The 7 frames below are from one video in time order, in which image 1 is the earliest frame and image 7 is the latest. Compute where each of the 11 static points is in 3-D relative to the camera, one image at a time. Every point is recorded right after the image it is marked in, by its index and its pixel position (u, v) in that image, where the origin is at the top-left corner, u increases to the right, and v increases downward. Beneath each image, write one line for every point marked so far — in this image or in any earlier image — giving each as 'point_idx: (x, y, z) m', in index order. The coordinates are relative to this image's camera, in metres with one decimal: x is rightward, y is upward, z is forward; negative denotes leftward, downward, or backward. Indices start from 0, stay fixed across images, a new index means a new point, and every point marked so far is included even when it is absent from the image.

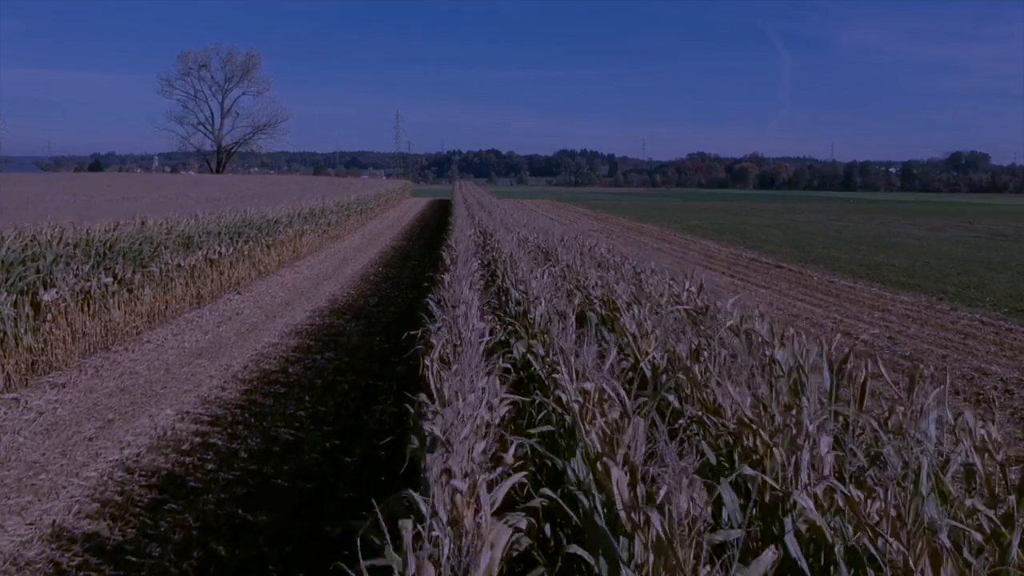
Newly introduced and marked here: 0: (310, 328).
0: (-2.9, -0.6, +11.9) m
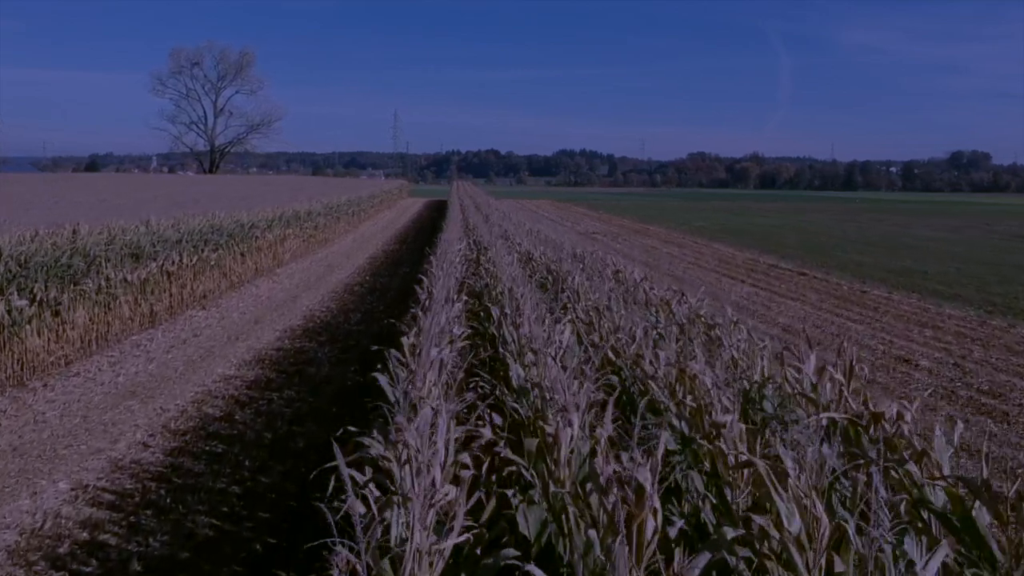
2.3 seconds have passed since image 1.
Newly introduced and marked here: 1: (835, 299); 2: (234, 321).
0: (-2.9, -0.8, +10.2) m
1: (+6.0, -0.2, +15.8) m
2: (-4.1, -0.5, +12.6) m
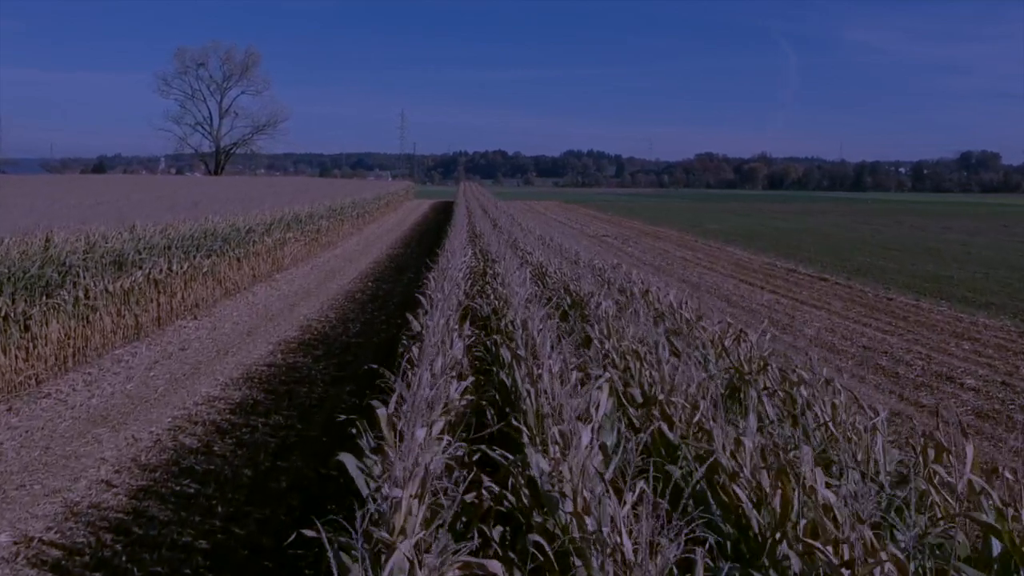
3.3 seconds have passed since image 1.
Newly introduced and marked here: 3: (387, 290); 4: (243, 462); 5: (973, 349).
0: (-2.7, -0.9, +9.5) m
1: (+6.2, -0.3, +15.0) m
2: (-4.0, -0.6, +11.8) m
3: (-2.5, 0.0, +16.8) m
4: (-1.9, -1.3, +6.2) m
5: (+6.1, -0.8, +11.2) m
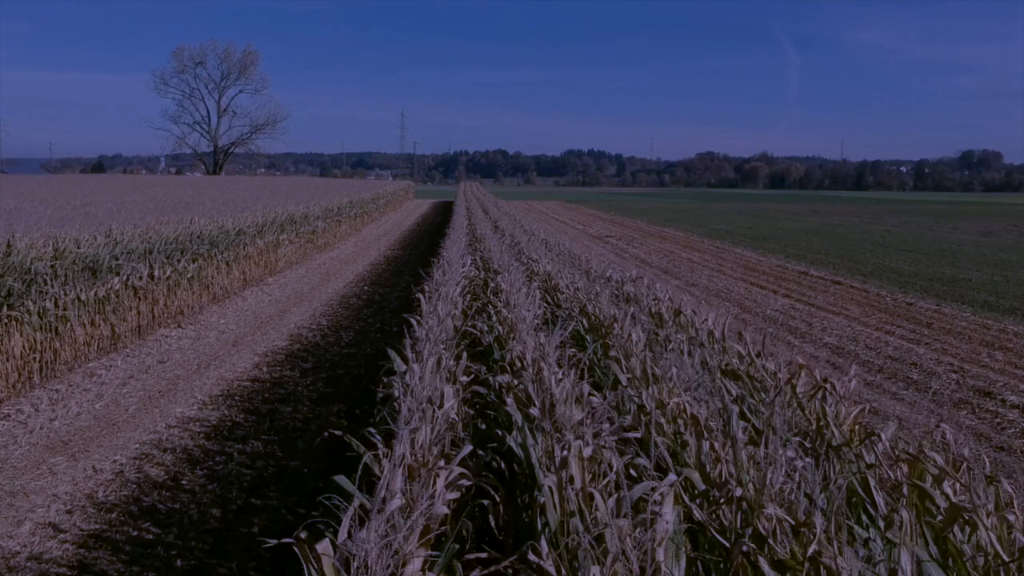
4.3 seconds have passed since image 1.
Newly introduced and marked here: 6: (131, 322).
0: (-2.7, -1.0, +8.8) m
1: (+6.2, -0.4, +14.3) m
2: (-4.0, -0.7, +11.1) m
3: (-2.5, -0.1, +16.1) m
4: (-1.9, -1.4, +5.4) m
5: (+6.1, -0.9, +10.5) m
6: (-4.8, -0.4, +10.6) m
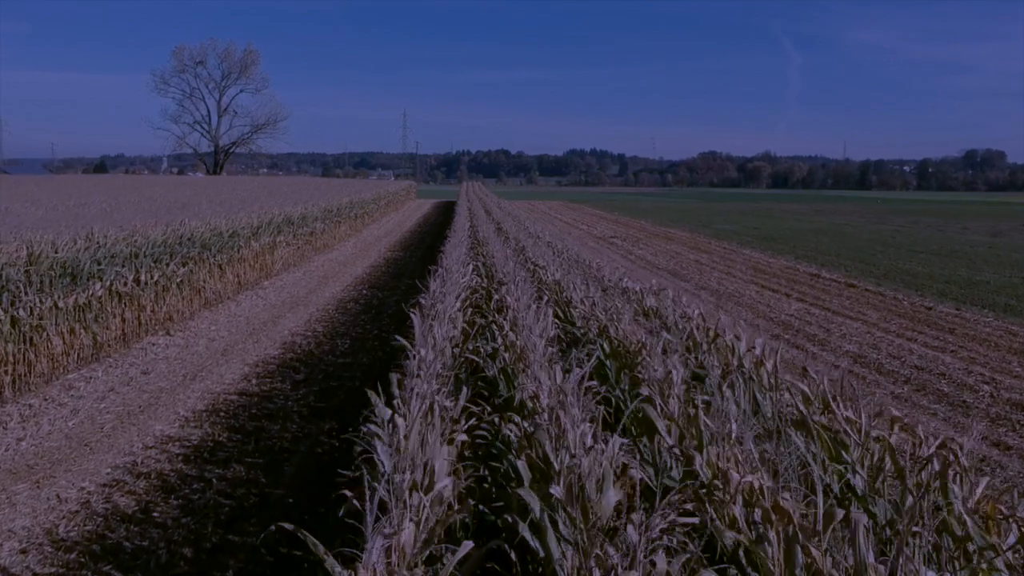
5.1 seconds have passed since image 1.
0: (-2.7, -1.1, +8.2) m
1: (+6.3, -0.5, +13.7) m
2: (-3.9, -0.8, +10.6) m
3: (-2.4, -0.2, +15.5) m
4: (-1.9, -1.4, +4.9) m
5: (+6.2, -1.0, +9.9) m
6: (-4.7, -0.5, +10.1) m
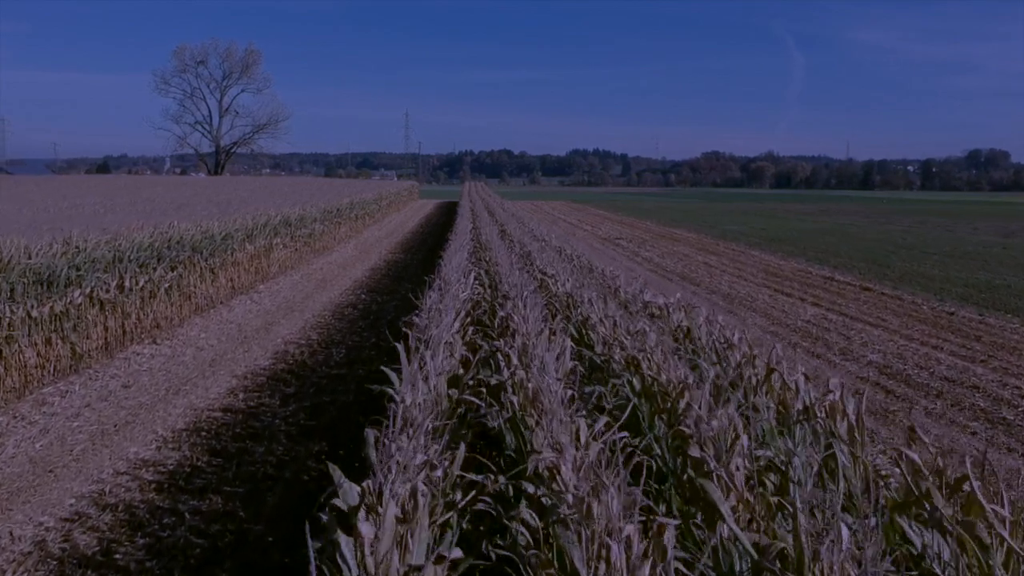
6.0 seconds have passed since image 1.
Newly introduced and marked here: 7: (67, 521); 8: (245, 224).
0: (-2.6, -1.2, +7.6) m
1: (+6.3, -0.6, +13.1) m
2: (-3.9, -0.9, +10.0) m
3: (-2.3, -0.3, +14.9) m
4: (-1.8, -1.5, +4.3) m
5: (+6.2, -1.0, +9.3) m
6: (-4.7, -0.6, +9.5) m
7: (-2.7, -1.4, +5.2) m
8: (-5.4, +1.3, +16.9) m
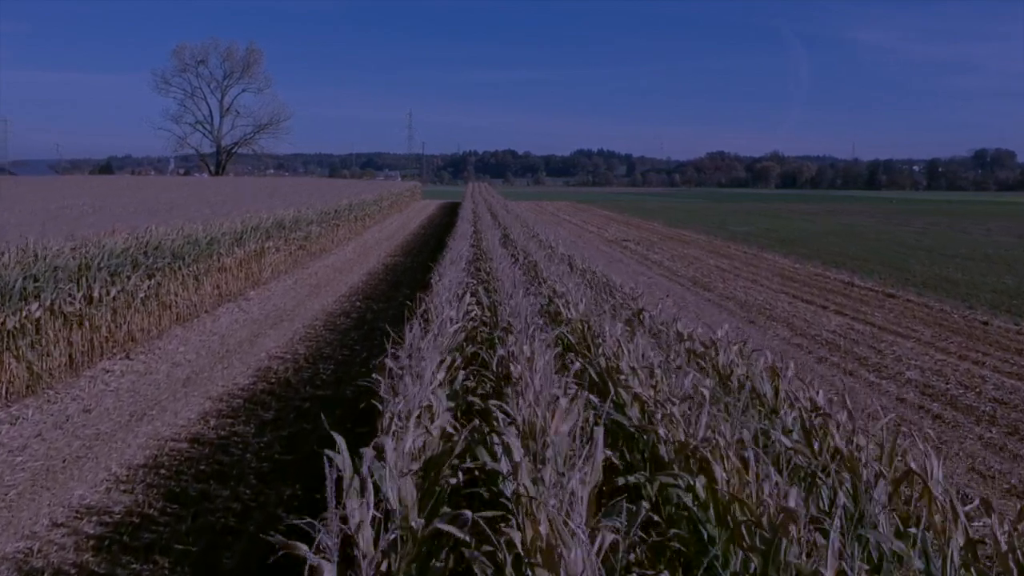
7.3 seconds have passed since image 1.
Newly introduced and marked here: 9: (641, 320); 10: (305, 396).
0: (-2.6, -1.3, +6.8) m
1: (+6.4, -0.7, +12.2) m
2: (-3.8, -1.0, +9.1) m
3: (-2.3, -0.4, +14.1) m
4: (-1.8, -1.6, +3.4) m
5: (+6.3, -1.2, +8.4) m
6: (-4.6, -0.7, +8.7) m
7: (-2.7, -1.5, +4.3) m
8: (-5.3, +1.2, +16.1) m
9: (+0.9, -0.1, +6.0) m
10: (-2.1, -1.1, +8.4) m
